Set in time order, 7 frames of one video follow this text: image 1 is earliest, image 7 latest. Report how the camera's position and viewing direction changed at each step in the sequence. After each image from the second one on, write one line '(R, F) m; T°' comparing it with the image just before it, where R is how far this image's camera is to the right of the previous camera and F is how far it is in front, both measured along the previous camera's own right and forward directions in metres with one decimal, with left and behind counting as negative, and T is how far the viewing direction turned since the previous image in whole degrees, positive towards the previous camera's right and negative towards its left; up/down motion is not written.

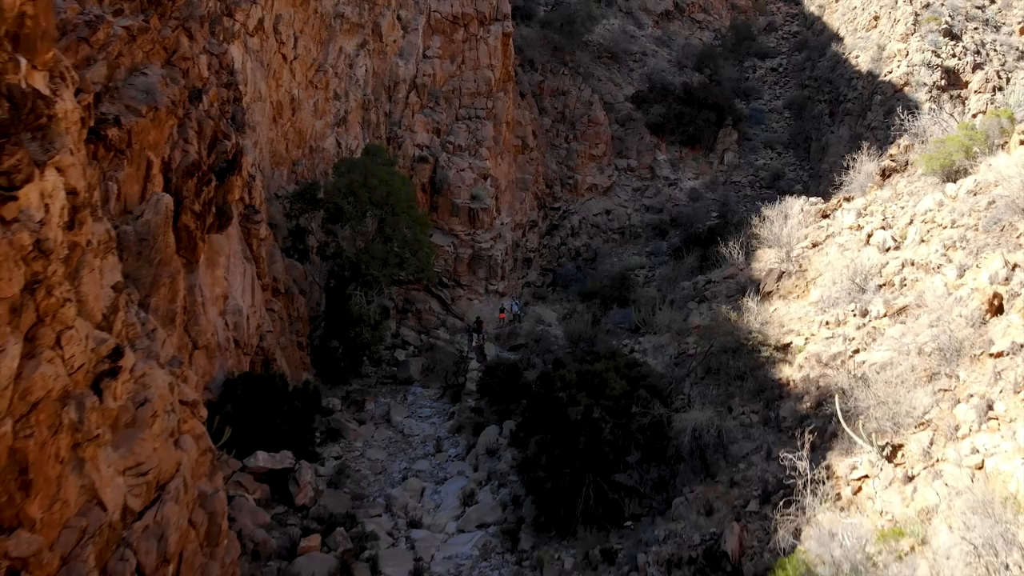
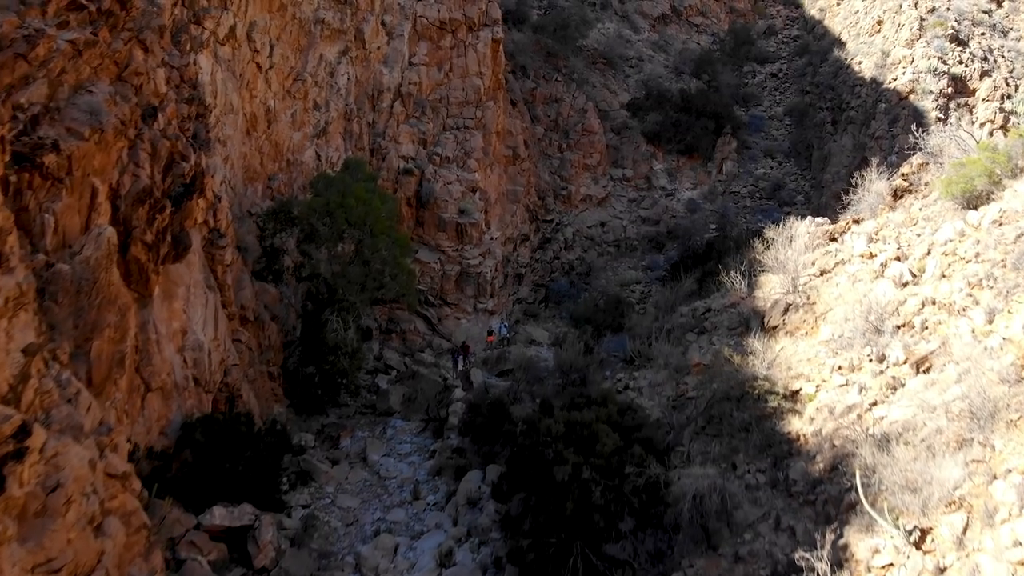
(+0.1, +0.7) m; 0°
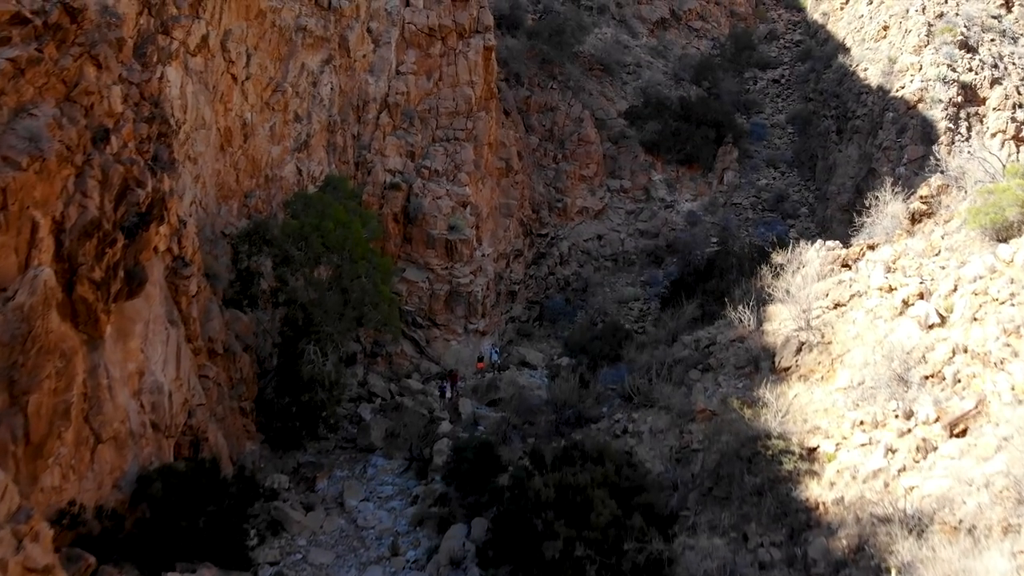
(+0.1, +0.7) m; 0°
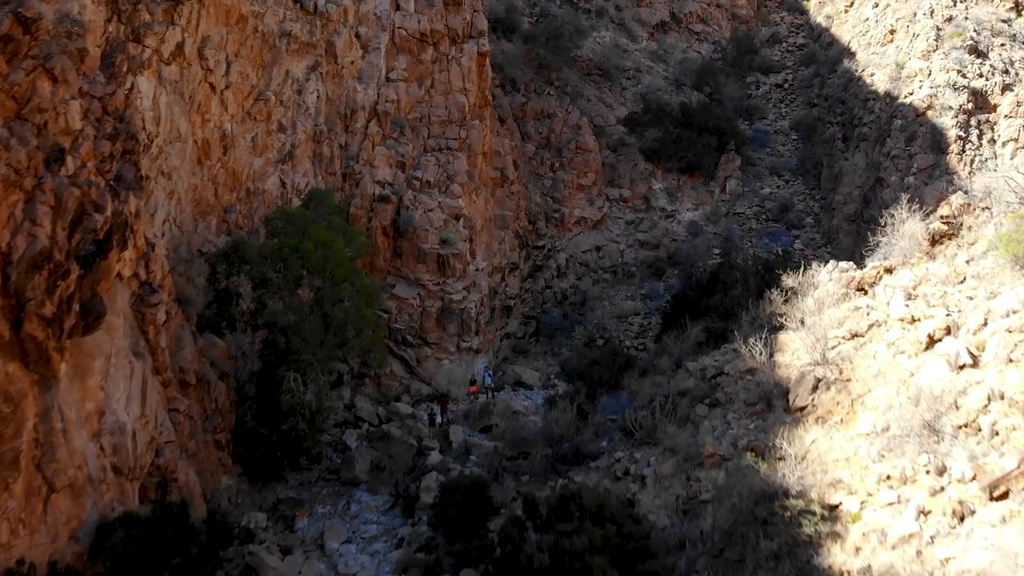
(+0.1, +0.6) m; 0°
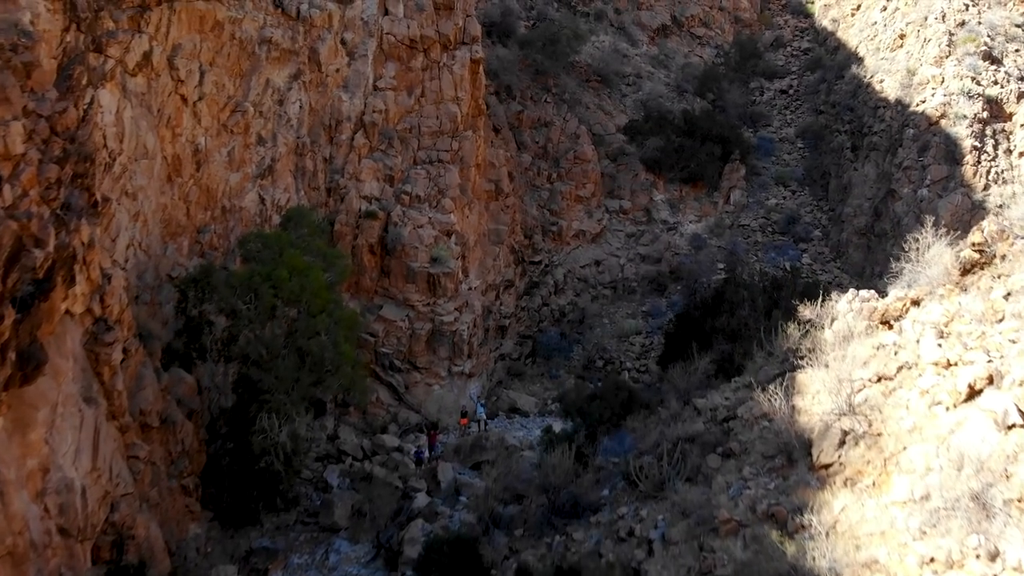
(+0.1, +0.7) m; 0°
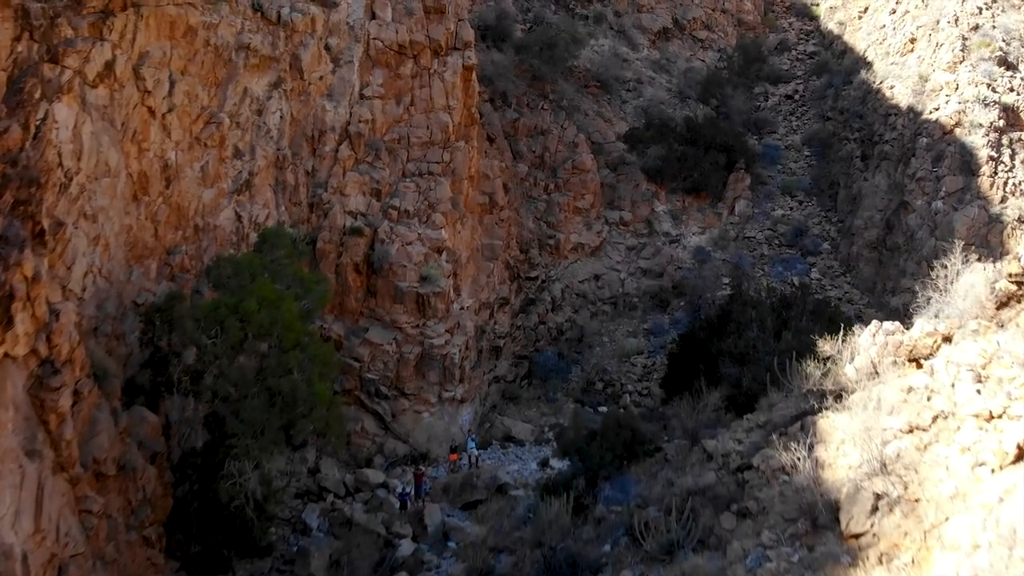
(+0.1, +0.7) m; 0°
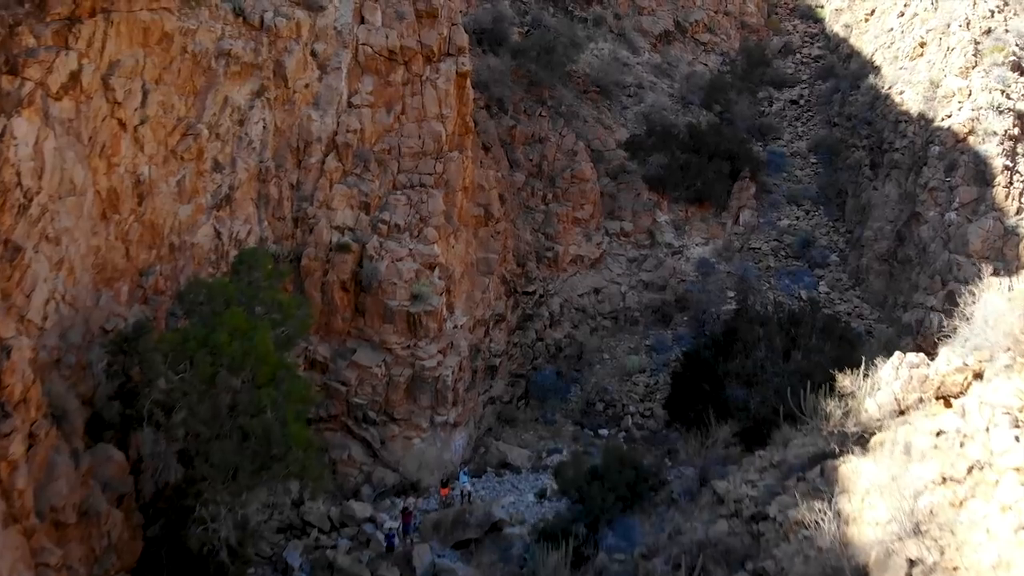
(0.0, +0.6) m; 0°
